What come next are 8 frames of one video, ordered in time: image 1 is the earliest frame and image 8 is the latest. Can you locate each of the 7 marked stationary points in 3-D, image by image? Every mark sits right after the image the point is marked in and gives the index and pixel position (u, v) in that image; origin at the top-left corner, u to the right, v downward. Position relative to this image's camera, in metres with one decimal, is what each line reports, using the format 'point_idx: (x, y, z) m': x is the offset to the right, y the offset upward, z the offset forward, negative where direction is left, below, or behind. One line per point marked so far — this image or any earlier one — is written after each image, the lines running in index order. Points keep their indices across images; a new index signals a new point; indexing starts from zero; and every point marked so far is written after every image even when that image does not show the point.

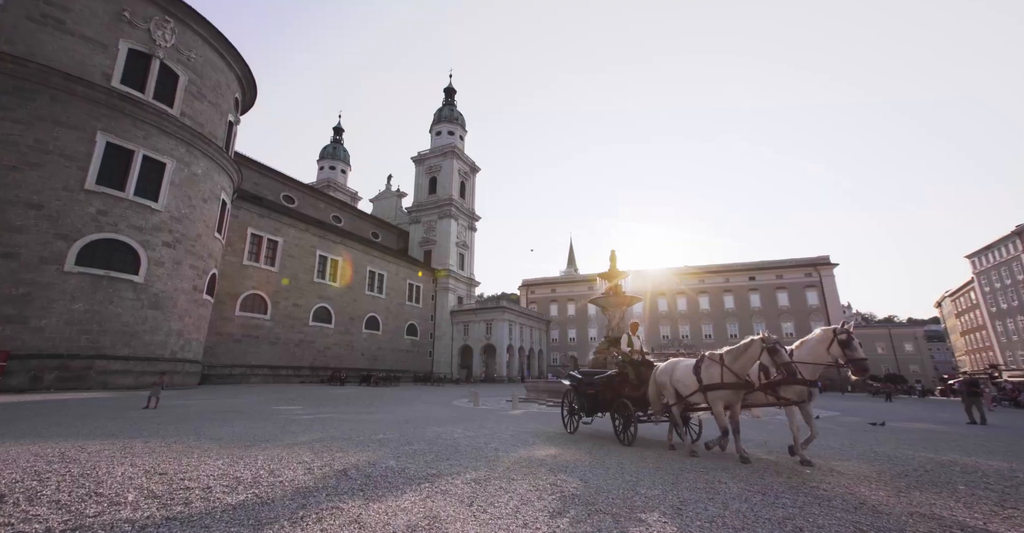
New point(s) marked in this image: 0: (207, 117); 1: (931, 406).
0: (-13.2, +6.3, +19.3) m
1: (+16.5, -5.8, +18.3) m
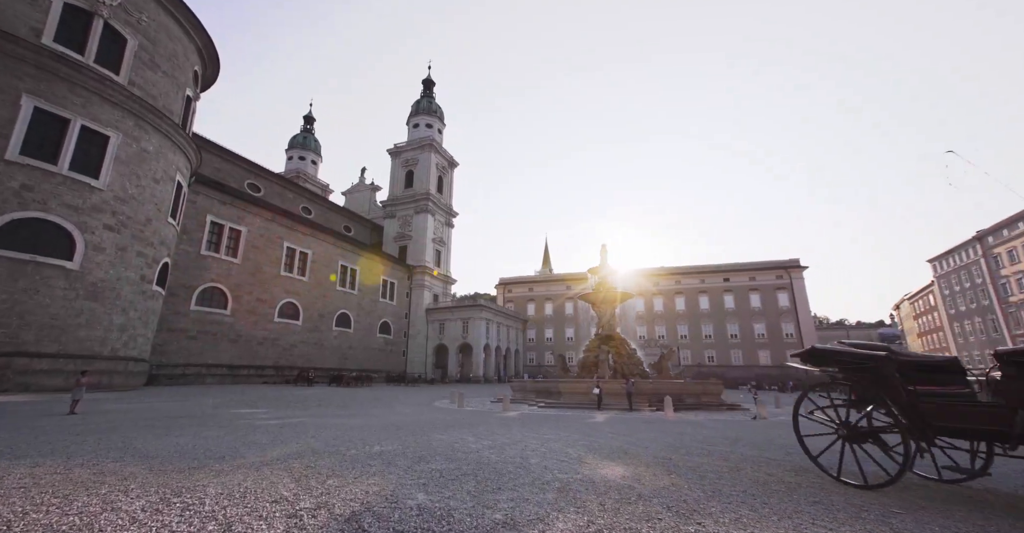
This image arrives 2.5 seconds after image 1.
0: (-13.5, +6.8, +17.2) m
1: (+16.1, -5.6, +18.0) m
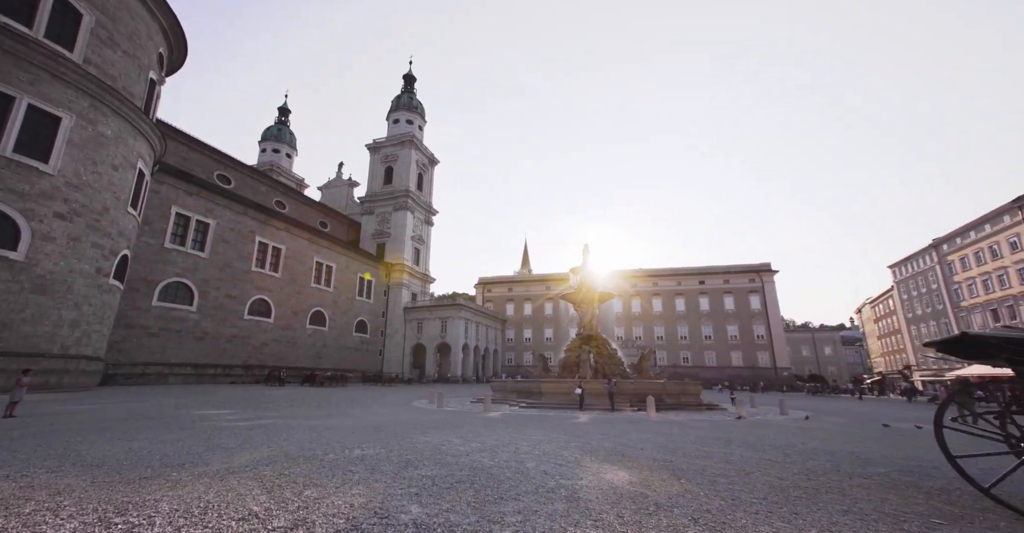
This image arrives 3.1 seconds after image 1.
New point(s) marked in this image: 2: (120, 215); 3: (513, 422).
0: (-14.0, +7.1, +16.2) m
1: (+15.3, -5.8, +18.4) m
2: (-13.7, +1.8, +15.8) m
3: (-0.1, -3.6, +10.3) m
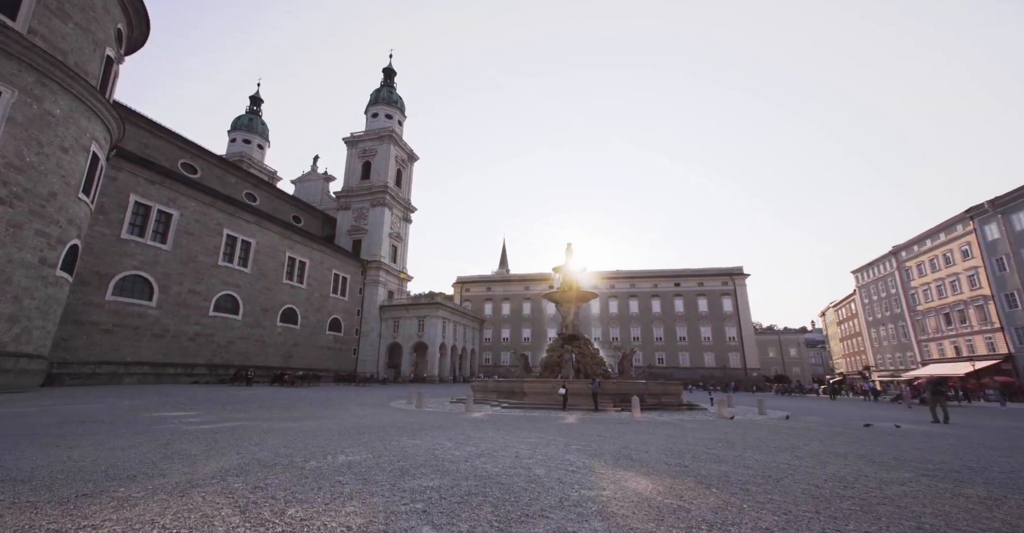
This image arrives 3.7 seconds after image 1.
0: (-14.4, +7.4, +15.1) m
1: (+14.5, -5.9, +18.8) m
2: (-14.2, +2.1, +14.7) m
3: (-0.4, -3.4, +9.9) m
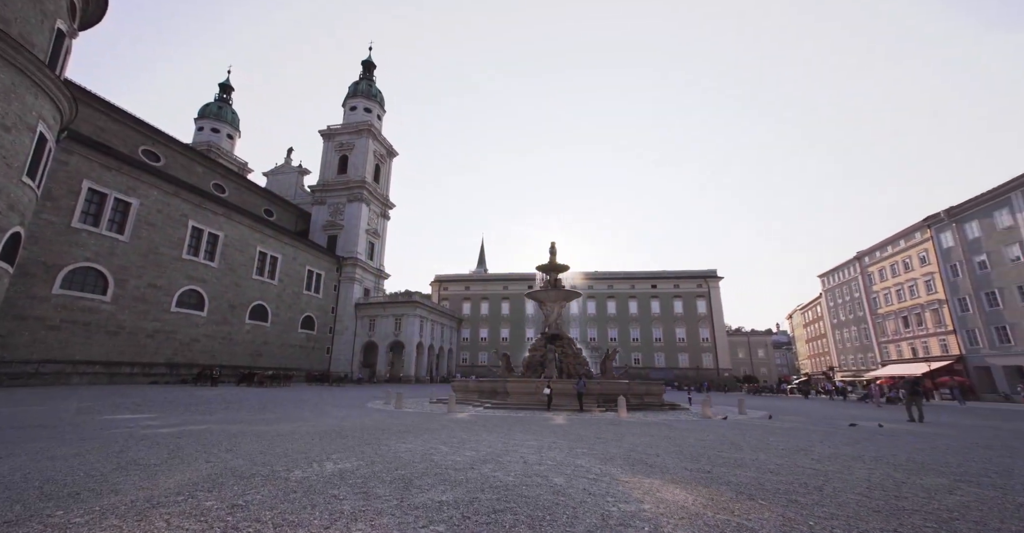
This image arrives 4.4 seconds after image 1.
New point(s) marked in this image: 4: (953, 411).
0: (-14.8, +7.7, +14.0) m
1: (+13.8, -6.0, +19.1) m
2: (-14.6, +2.4, +13.6) m
3: (-0.6, -3.3, +9.5) m
4: (+17.1, -5.6, +17.5) m
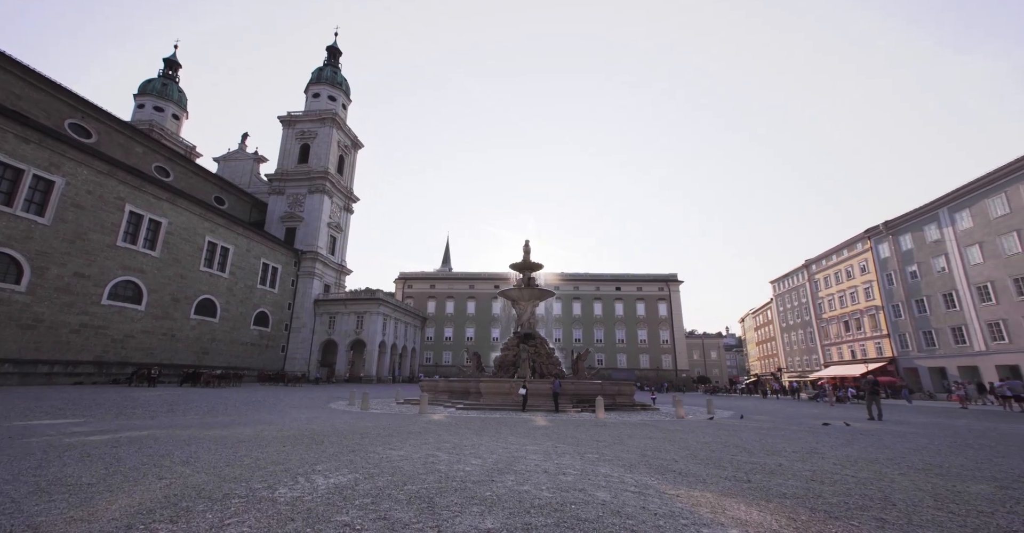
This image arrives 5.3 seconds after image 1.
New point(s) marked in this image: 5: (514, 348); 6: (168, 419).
0: (-15.2, +8.2, +12.2) m
1: (+12.5, -6.1, +19.7) m
2: (-15.1, +2.9, +11.8) m
3: (-0.9, -3.2, +8.9) m
4: (+16.0, -5.8, +18.4) m
5: (+0.1, -3.5, +19.5) m
6: (-7.2, -3.2, +9.7) m
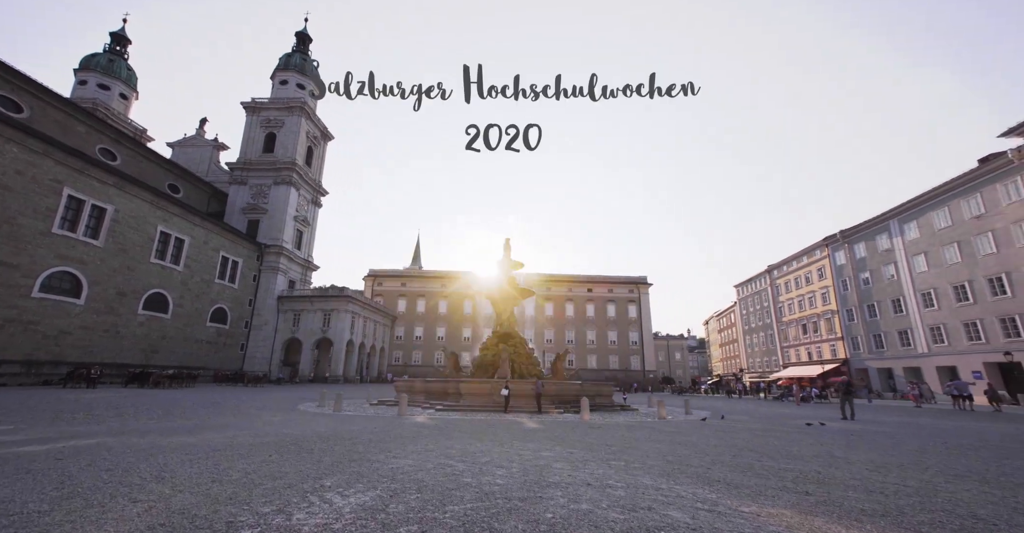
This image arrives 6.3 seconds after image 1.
0: (-15.3, +8.6, +10.7) m
1: (+11.5, -6.3, +20.1) m
2: (-15.3, +3.3, +10.4) m
3: (-1.1, -3.1, +8.4) m
4: (+15.1, -6.0, +19.1) m
5: (-0.8, -3.4, +19.1) m
6: (-7.4, -3.0, +8.7) m
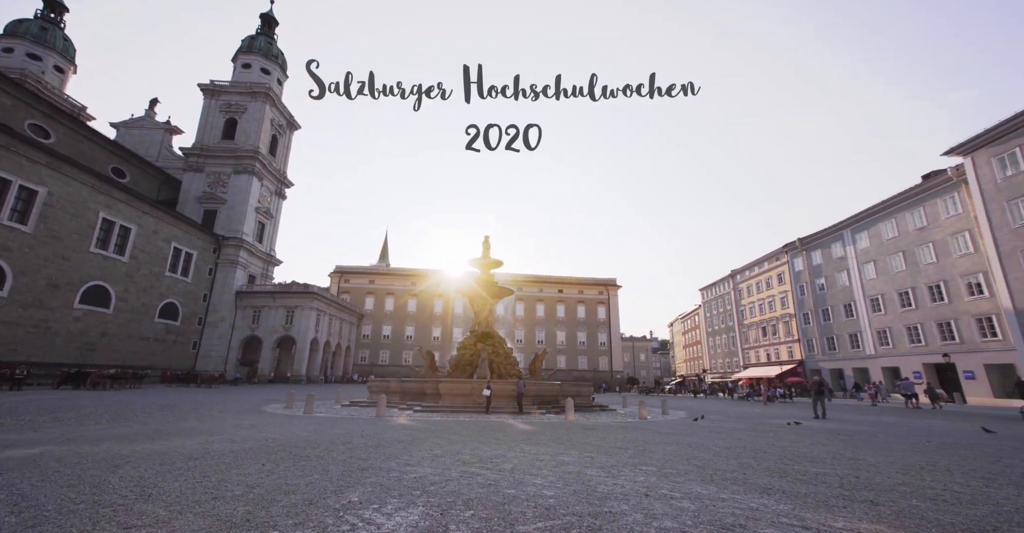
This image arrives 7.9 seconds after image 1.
0: (-15.2, +9.0, +9.3) m
1: (+10.5, -6.4, +20.6) m
2: (-15.3, +3.7, +8.9) m
3: (-1.1, -3.0, +8.0) m
4: (+14.1, -6.3, +19.8) m
5: (-1.7, -3.3, +18.6) m
6: (-7.5, -2.8, +7.8) m
